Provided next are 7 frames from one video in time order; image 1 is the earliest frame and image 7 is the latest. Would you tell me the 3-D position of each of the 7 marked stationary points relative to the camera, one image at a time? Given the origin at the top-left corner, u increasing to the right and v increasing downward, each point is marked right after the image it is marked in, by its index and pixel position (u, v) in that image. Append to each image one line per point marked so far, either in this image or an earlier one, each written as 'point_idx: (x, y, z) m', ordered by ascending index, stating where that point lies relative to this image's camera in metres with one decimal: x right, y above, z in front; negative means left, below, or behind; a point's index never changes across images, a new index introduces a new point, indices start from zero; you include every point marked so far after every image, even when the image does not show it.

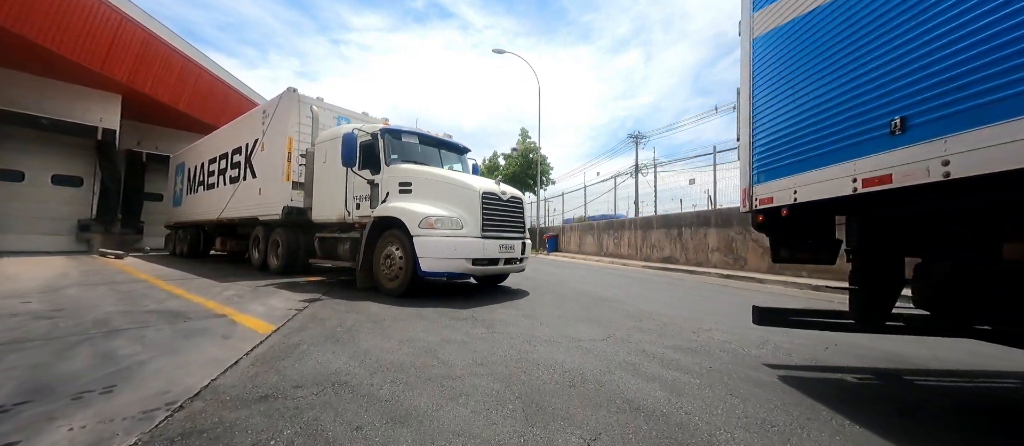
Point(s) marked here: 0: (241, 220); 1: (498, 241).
0: (-8.0, +0.1, +9.7) m
1: (-0.2, -0.3, +5.4) m
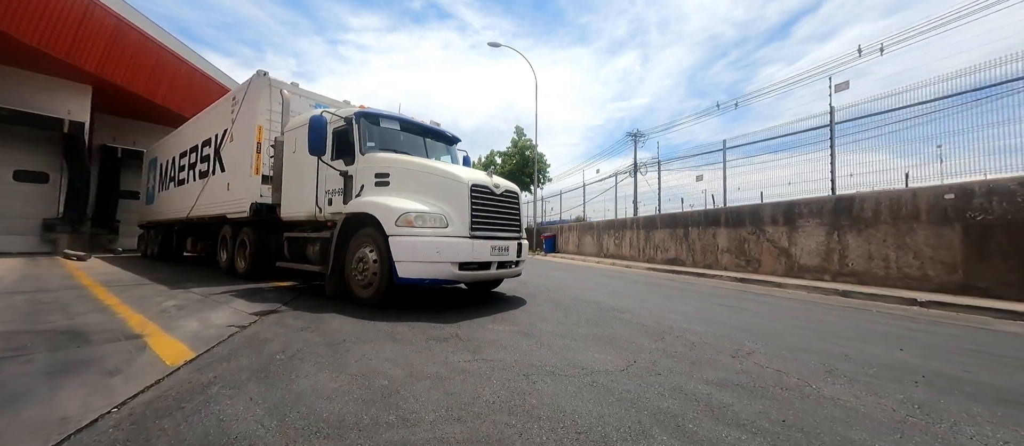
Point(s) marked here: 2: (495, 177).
0: (-8.2, +0.1, +8.9) m
1: (-0.3, -0.3, +4.6) m
2: (-0.3, +0.7, +5.0) m
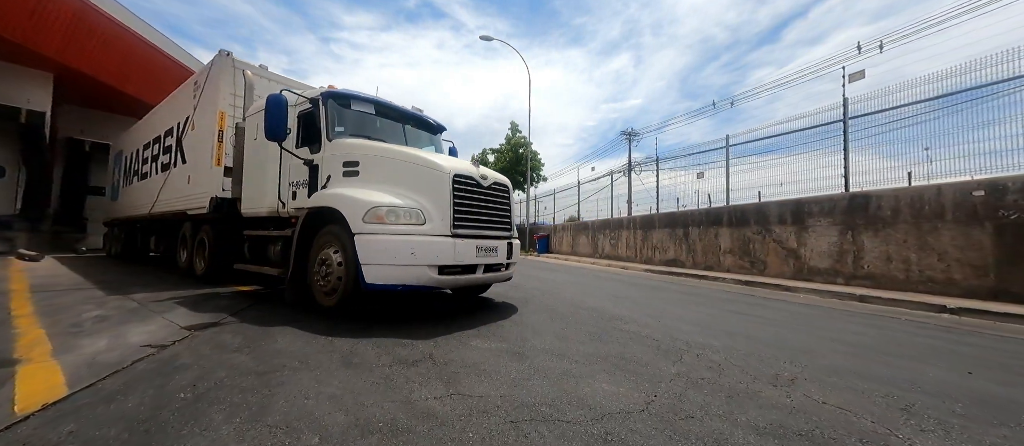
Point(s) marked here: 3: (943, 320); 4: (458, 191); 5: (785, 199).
0: (-8.4, +0.2, +8.1) m
1: (-0.4, -0.2, +4.0) m
2: (-0.4, +0.7, +4.4) m
3: (+6.0, -1.3, +4.6) m
4: (-0.6, +0.4, +3.9) m
5: (+6.5, +0.6, +7.8) m
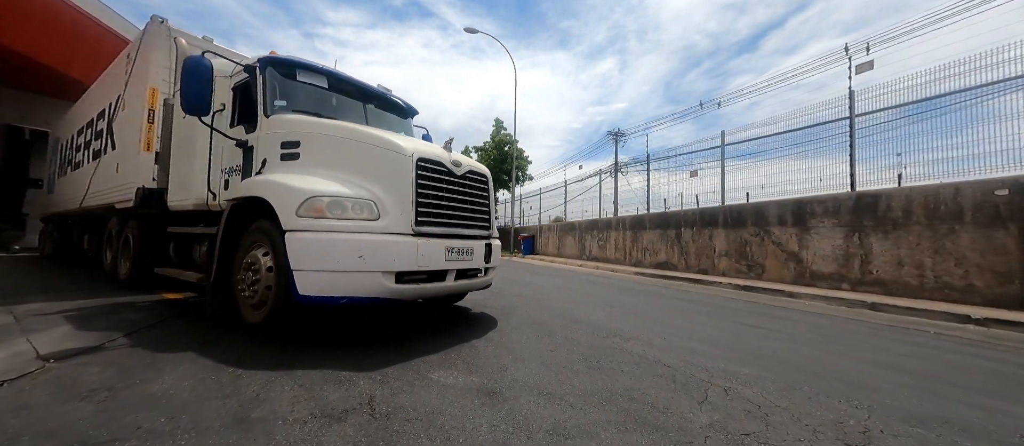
0: (-8.8, +0.3, +7.0) m
1: (-0.7, -0.2, +3.3) m
2: (-0.6, +0.8, +3.7) m
3: (+5.7, -1.4, +4.1) m
4: (-0.9, +0.4, +3.2) m
5: (+6.2, +0.5, +7.4) m
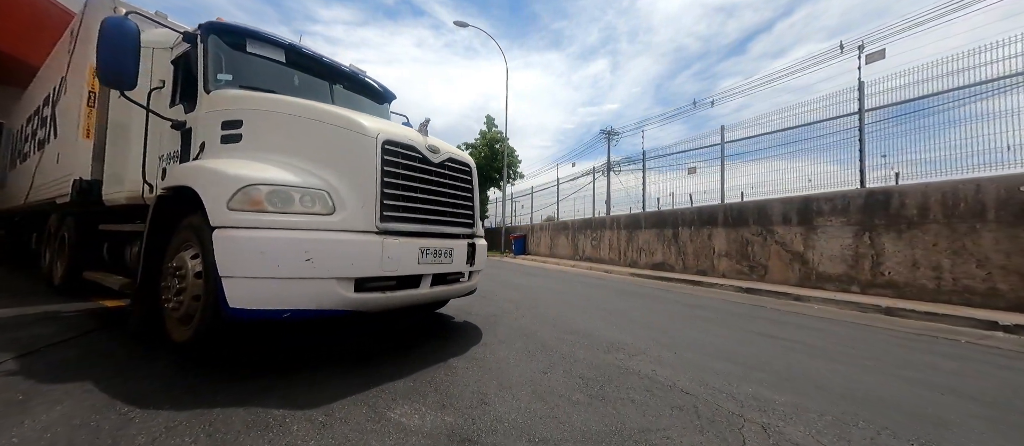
0: (-9.0, +0.3, +6.3) m
1: (-0.8, -0.1, +2.7) m
2: (-0.8, +0.8, +3.2) m
3: (+5.6, -1.3, +3.7) m
4: (-1.0, +0.5, +2.7) m
5: (+5.9, +0.6, +7.0) m
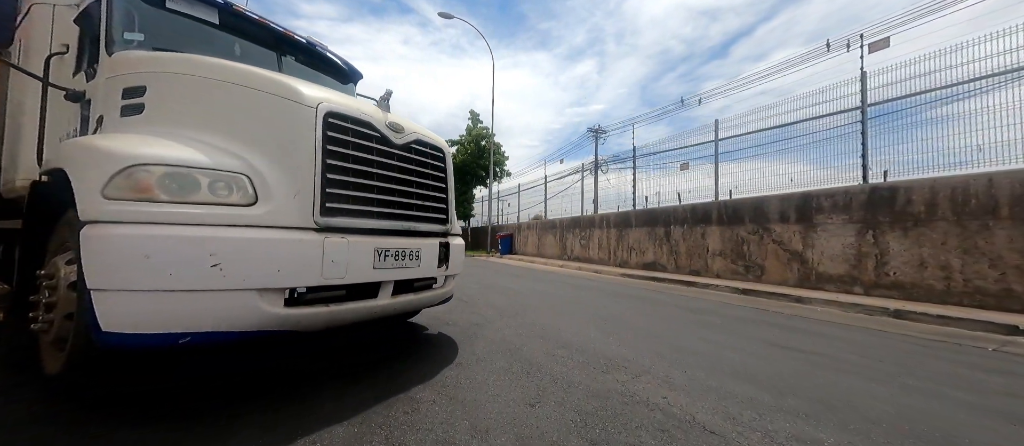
0: (-9.2, +0.4, +5.4) m
1: (-0.9, -0.1, +2.2) m
2: (-0.9, +0.8, +2.6) m
3: (+5.4, -1.3, +3.4) m
4: (-1.1, +0.5, +2.1) m
5: (+5.6, +0.6, +6.7) m
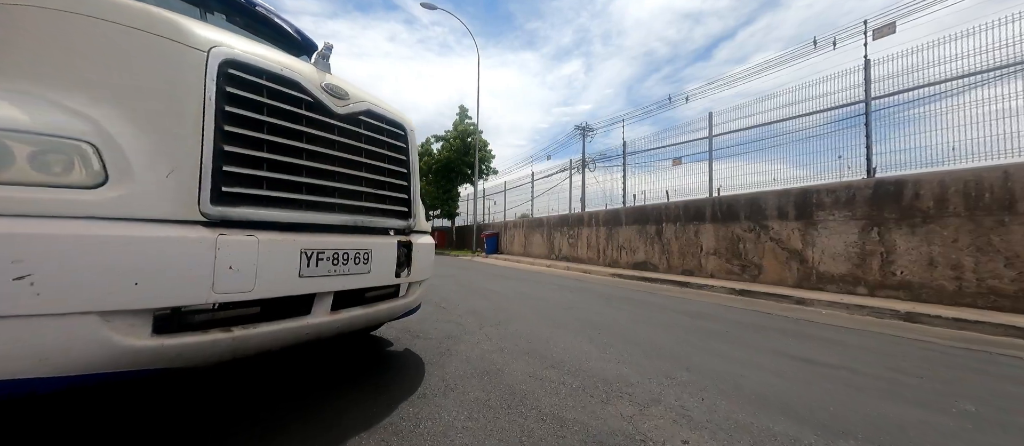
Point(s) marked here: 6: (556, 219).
0: (-9.5, +0.4, +4.5) m
1: (-1.0, -0.1, +1.6) m
2: (-1.0, +0.9, +2.1) m
3: (+5.3, -1.3, +3.1) m
4: (-1.2, +0.5, +1.5) m
5: (+5.3, +0.7, +6.4) m
6: (+1.9, +0.2, +13.5) m
